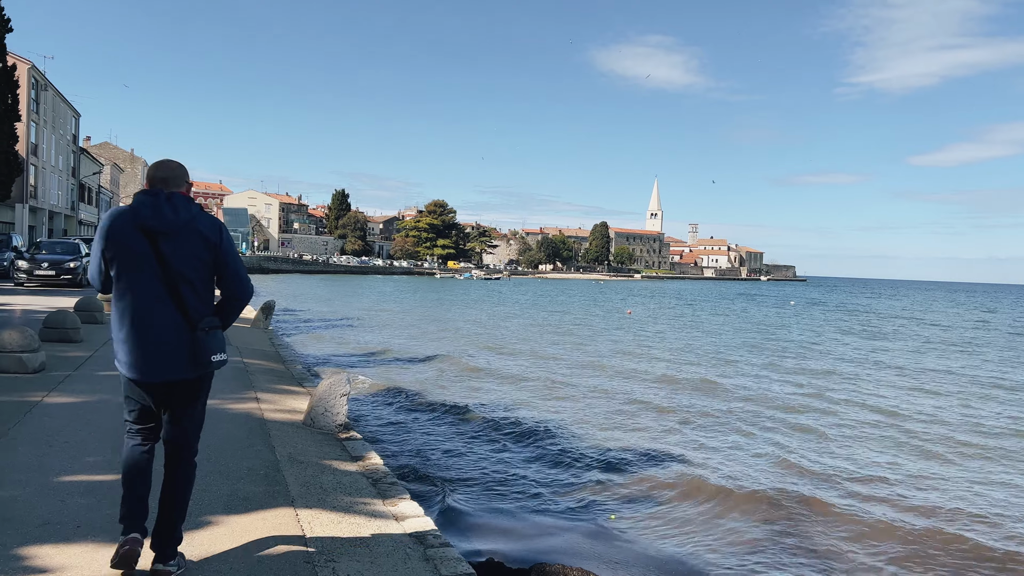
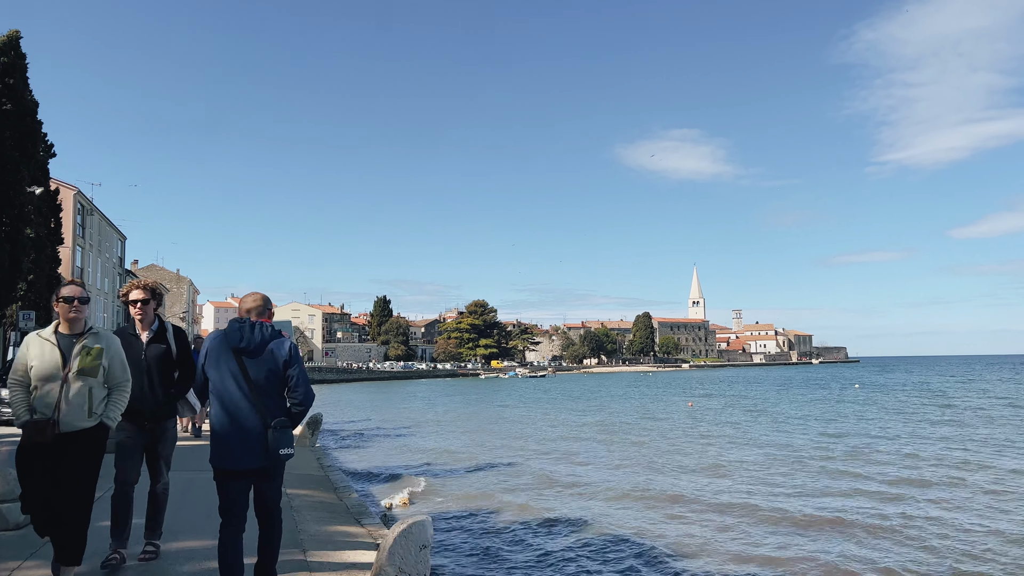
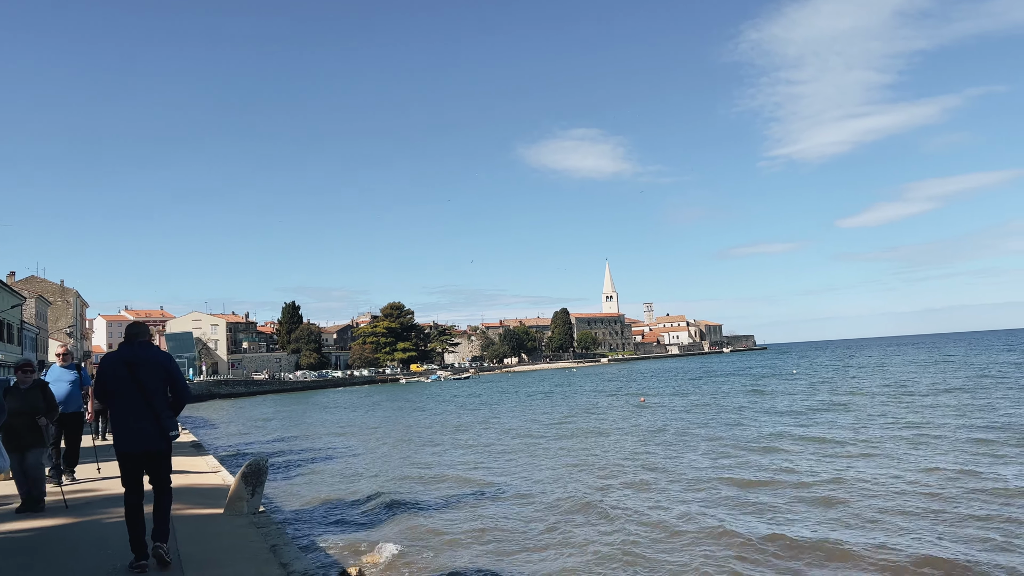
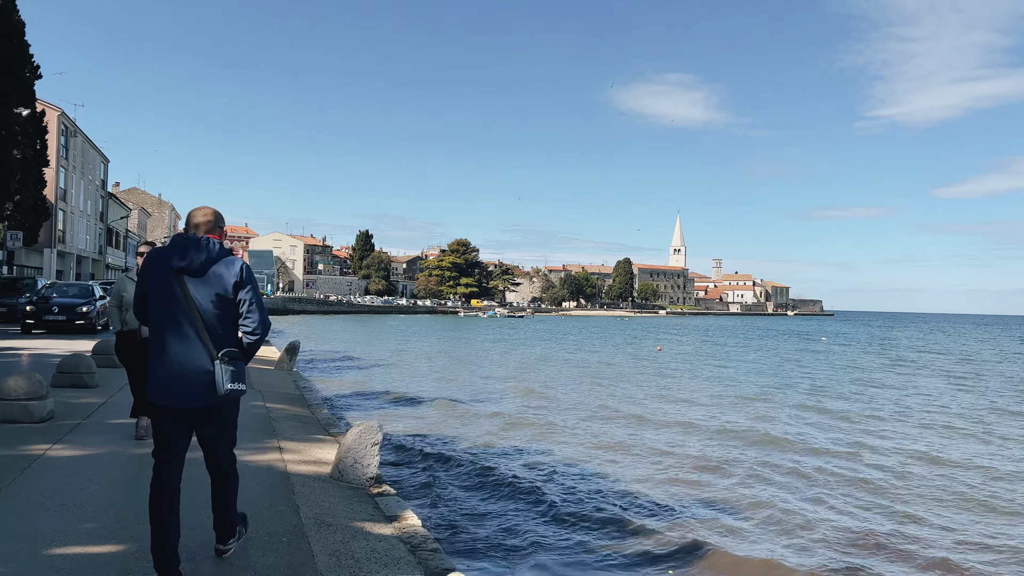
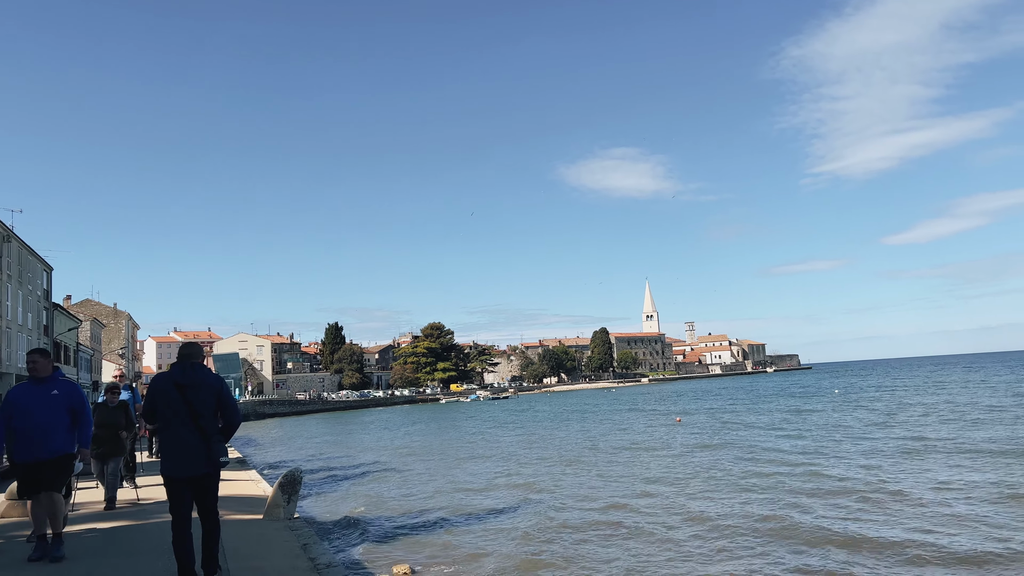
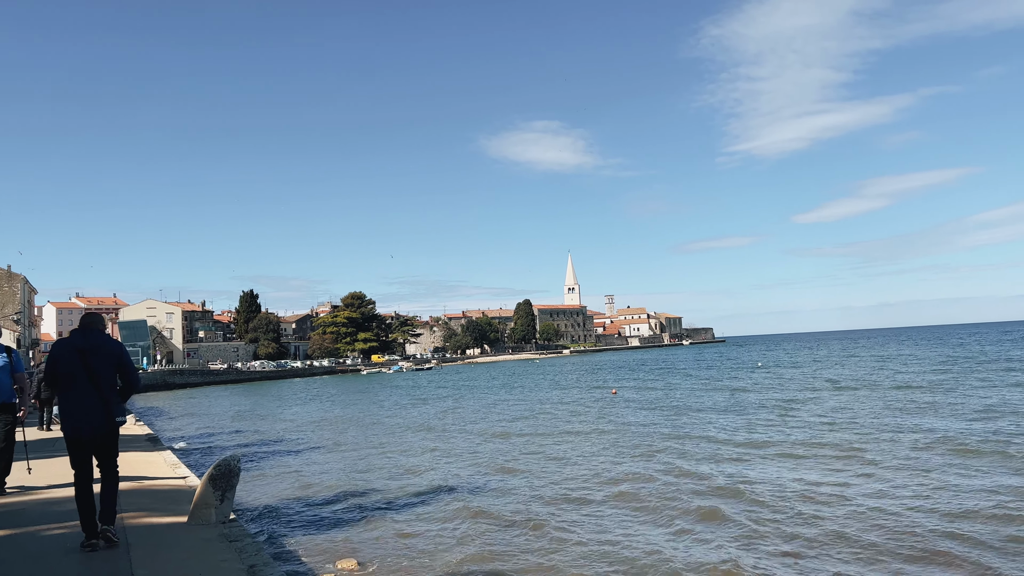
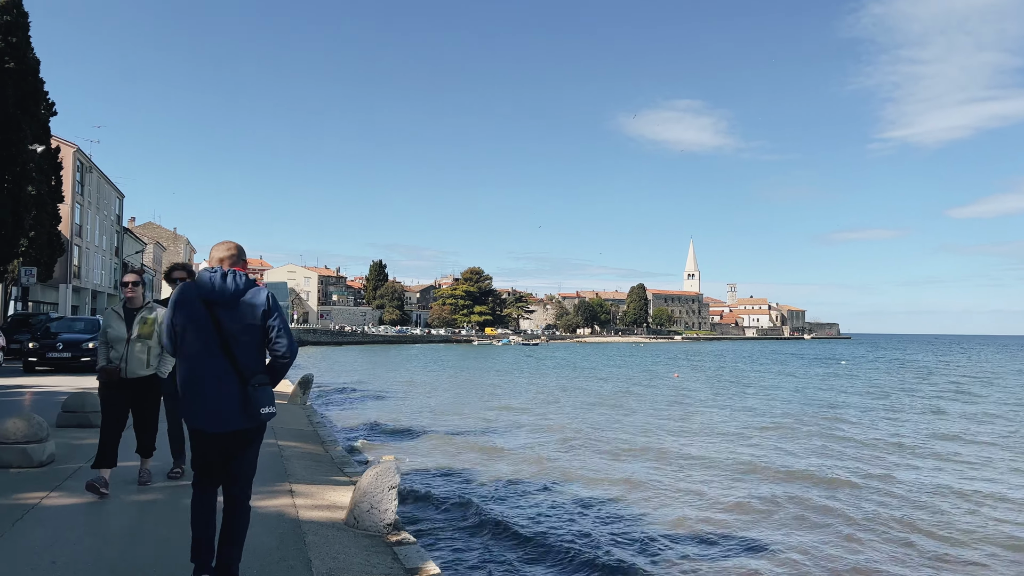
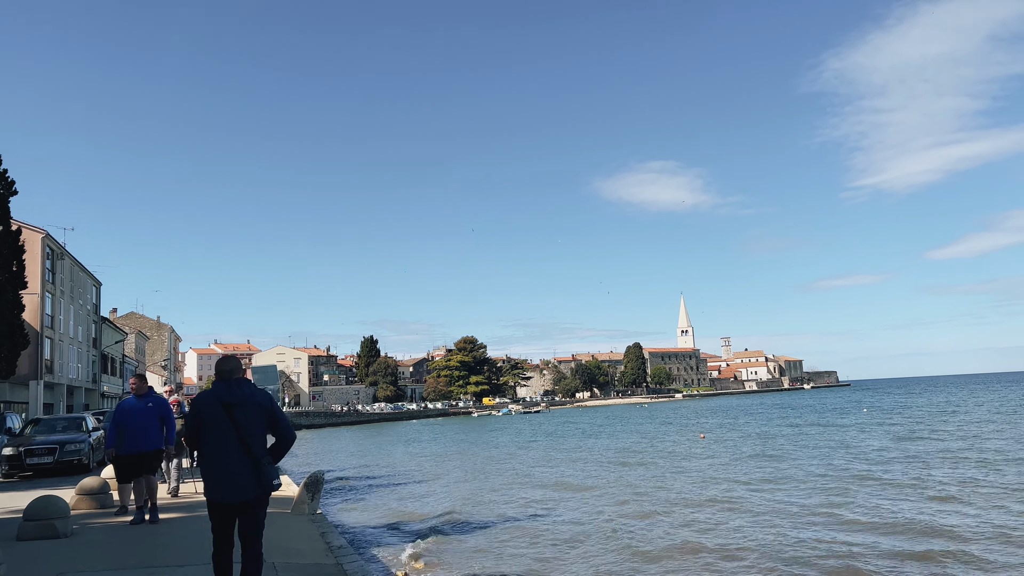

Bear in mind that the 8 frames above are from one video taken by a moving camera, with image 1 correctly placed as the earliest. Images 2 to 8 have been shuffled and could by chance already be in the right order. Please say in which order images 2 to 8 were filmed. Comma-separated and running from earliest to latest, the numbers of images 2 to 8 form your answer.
4, 7, 2, 8, 5, 3, 6
